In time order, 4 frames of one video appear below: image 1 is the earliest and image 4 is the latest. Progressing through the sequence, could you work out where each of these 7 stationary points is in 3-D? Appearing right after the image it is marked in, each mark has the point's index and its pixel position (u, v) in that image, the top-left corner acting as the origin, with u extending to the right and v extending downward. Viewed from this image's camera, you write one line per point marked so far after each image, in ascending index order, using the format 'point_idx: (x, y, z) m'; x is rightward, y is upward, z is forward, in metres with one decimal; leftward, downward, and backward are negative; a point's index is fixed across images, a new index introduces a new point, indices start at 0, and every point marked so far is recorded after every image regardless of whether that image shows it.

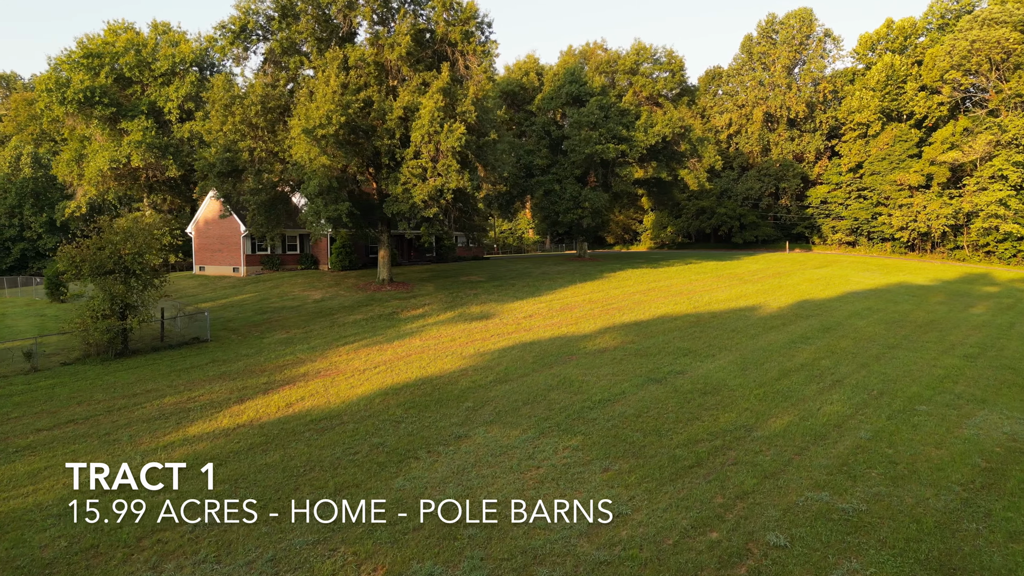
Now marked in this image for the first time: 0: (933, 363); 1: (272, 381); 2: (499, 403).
0: (+11.1, -2.0, +13.9) m
1: (-4.1, -1.6, +9.0) m
2: (-0.2, -1.9, +8.6) m
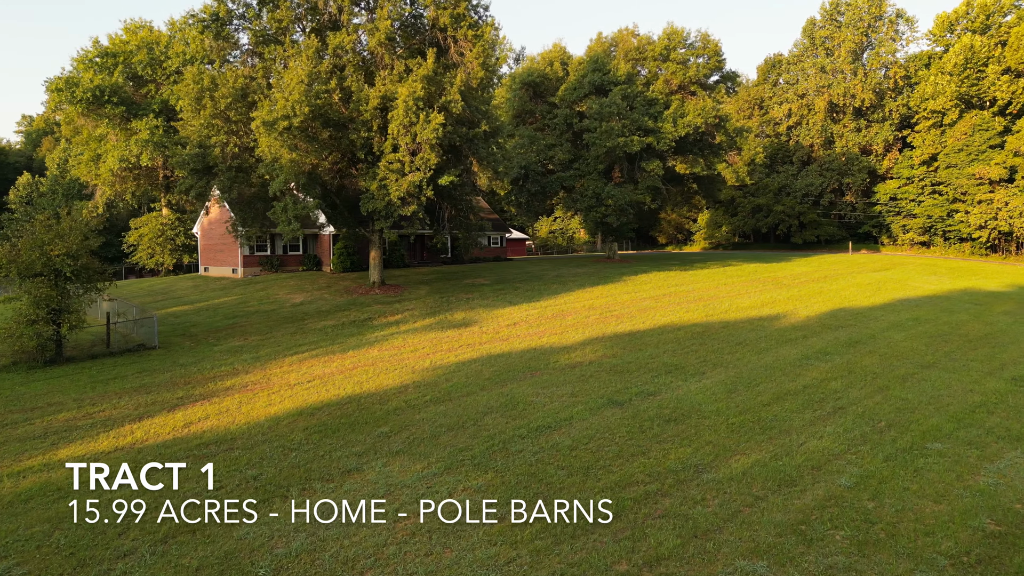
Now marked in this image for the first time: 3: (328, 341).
0: (+10.4, -2.2, +11.9) m
1: (-5.2, -1.7, +8.5) m
2: (-1.4, -2.1, +7.7) m
3: (-4.3, -1.2, +12.3) m
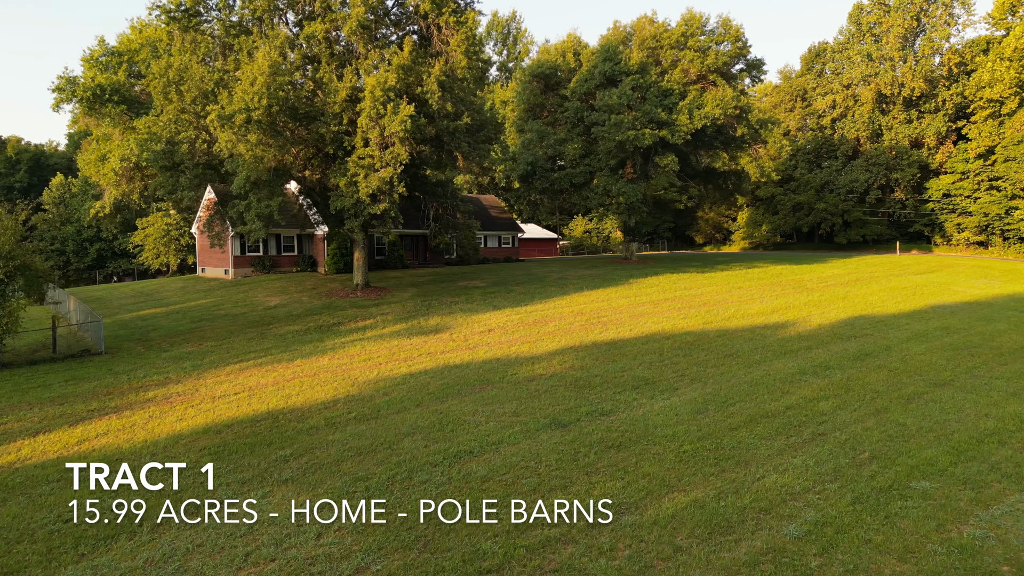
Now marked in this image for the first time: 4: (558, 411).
0: (+9.4, -2.5, +10.5) m
1: (-6.3, -1.9, +8.1) m
2: (-2.5, -2.2, +7.1) m
3: (-5.1, -1.3, +11.8) m
4: (+0.8, -2.1, +9.1) m
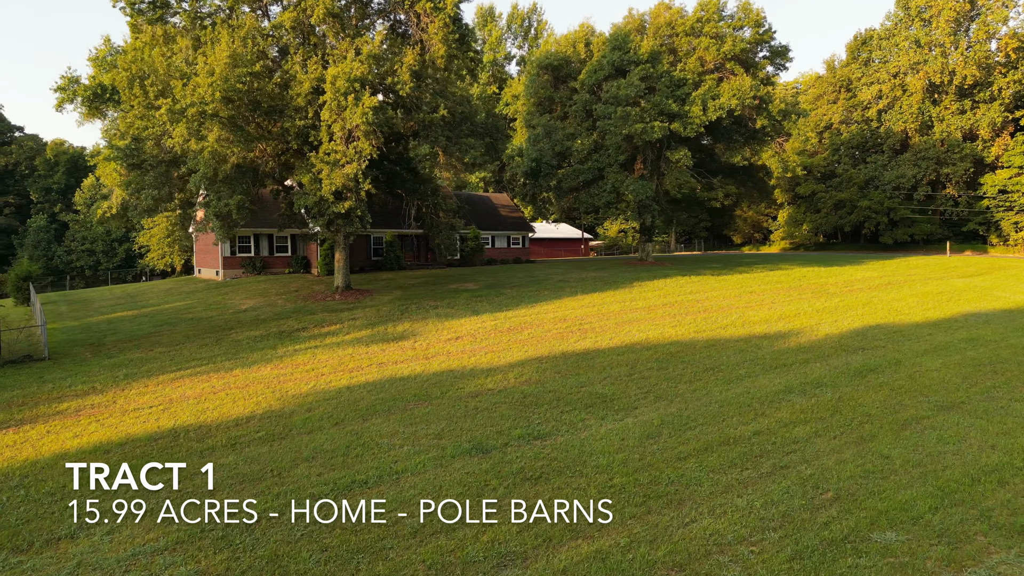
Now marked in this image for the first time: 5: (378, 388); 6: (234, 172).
0: (+8.3, -2.7, +9.2) m
1: (-7.5, -2.0, +7.8) m
2: (-3.8, -2.4, +6.6) m
3: (-6.1, -1.5, +11.5) m
4: (-0.3, -2.3, +8.3) m
5: (-2.5, -1.9, +10.0) m
6: (-8.6, +3.6, +16.7) m
